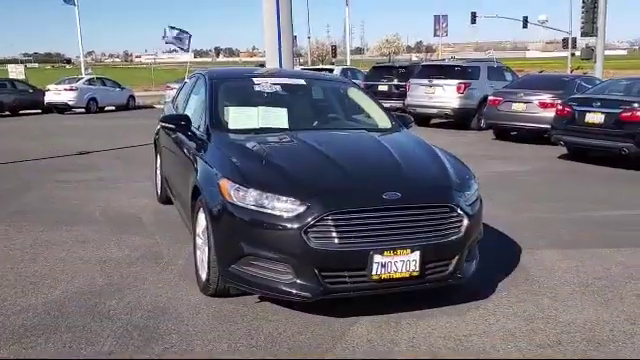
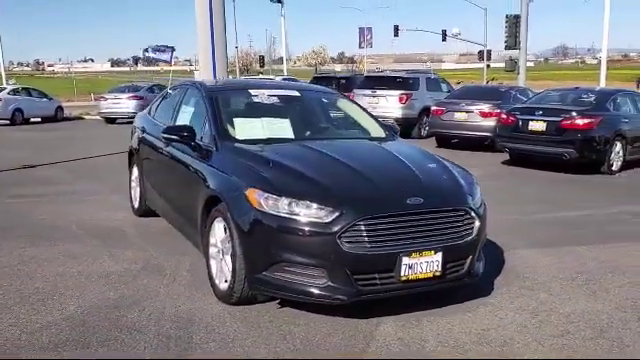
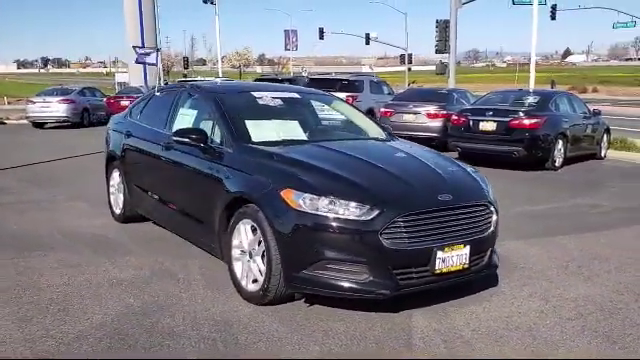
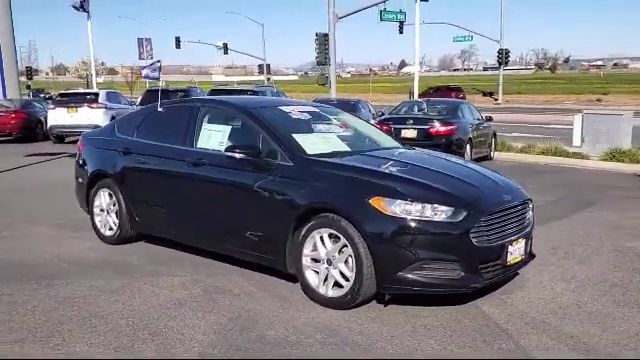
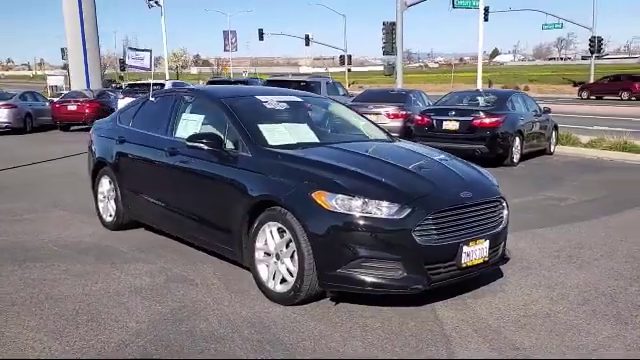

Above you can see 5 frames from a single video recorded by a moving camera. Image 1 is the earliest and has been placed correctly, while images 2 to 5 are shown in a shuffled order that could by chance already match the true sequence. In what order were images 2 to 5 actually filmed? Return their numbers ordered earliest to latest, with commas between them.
2, 3, 5, 4
